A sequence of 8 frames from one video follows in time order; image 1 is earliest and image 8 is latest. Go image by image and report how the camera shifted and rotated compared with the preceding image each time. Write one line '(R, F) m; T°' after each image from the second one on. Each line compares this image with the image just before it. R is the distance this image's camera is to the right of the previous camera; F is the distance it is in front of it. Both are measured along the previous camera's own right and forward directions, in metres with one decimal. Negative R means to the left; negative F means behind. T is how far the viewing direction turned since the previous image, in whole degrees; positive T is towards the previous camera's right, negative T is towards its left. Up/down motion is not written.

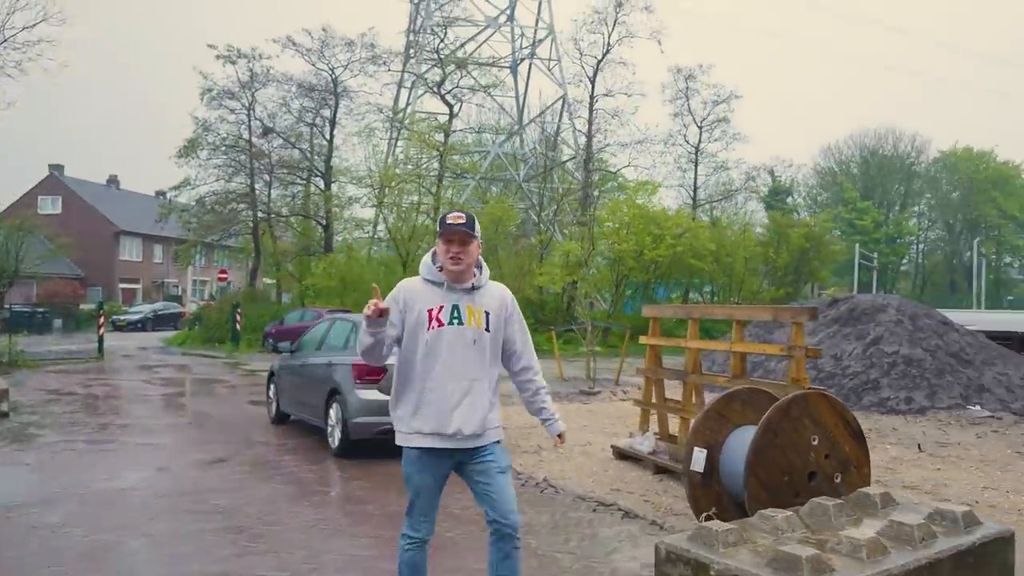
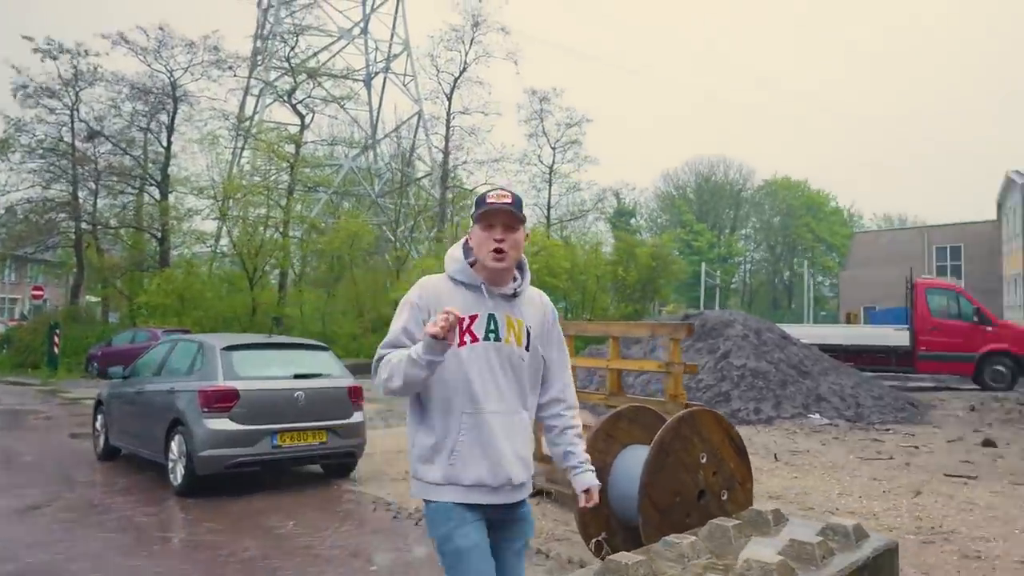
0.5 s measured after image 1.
(-0.1, +0.4) m; +11°
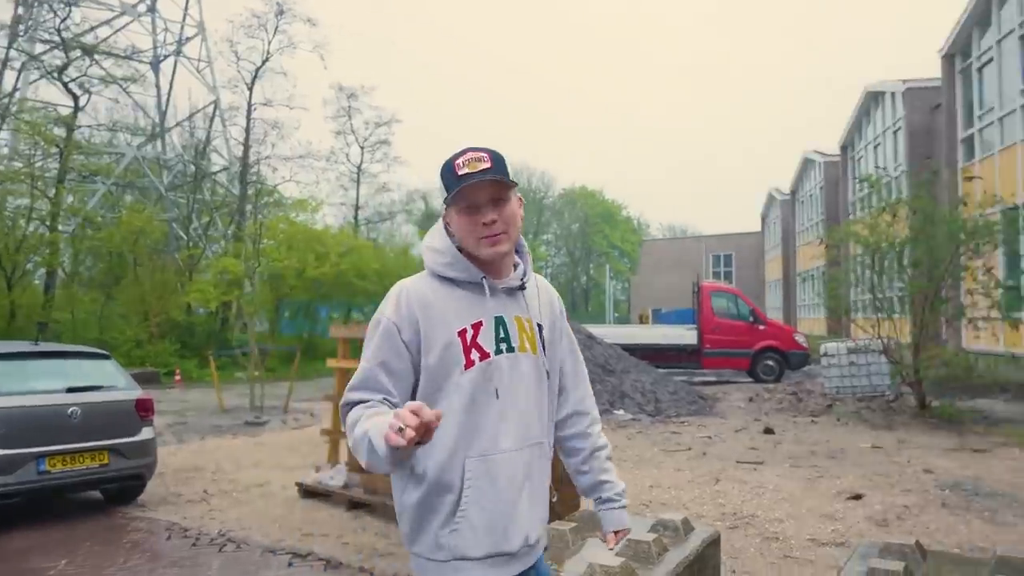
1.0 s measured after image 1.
(-0.1, +0.2) m; +15°
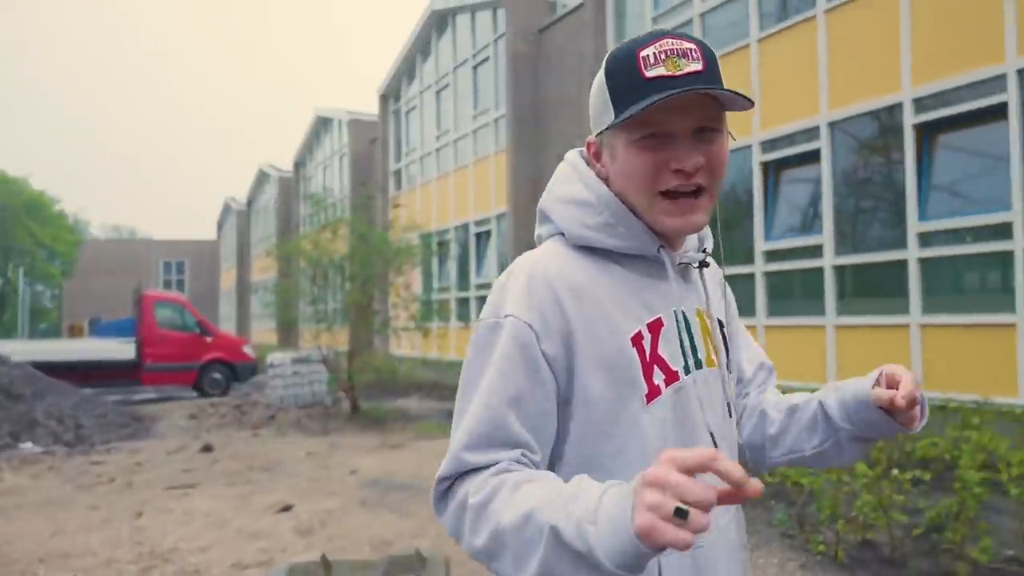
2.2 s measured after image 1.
(+0.3, +0.2) m; +40°
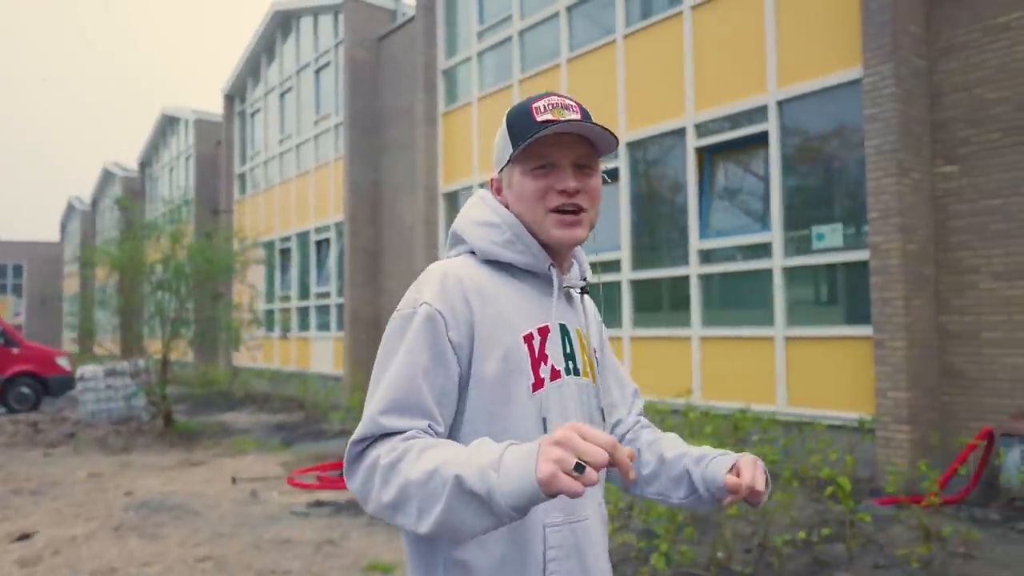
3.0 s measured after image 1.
(+1.0, -0.1) m; +9°
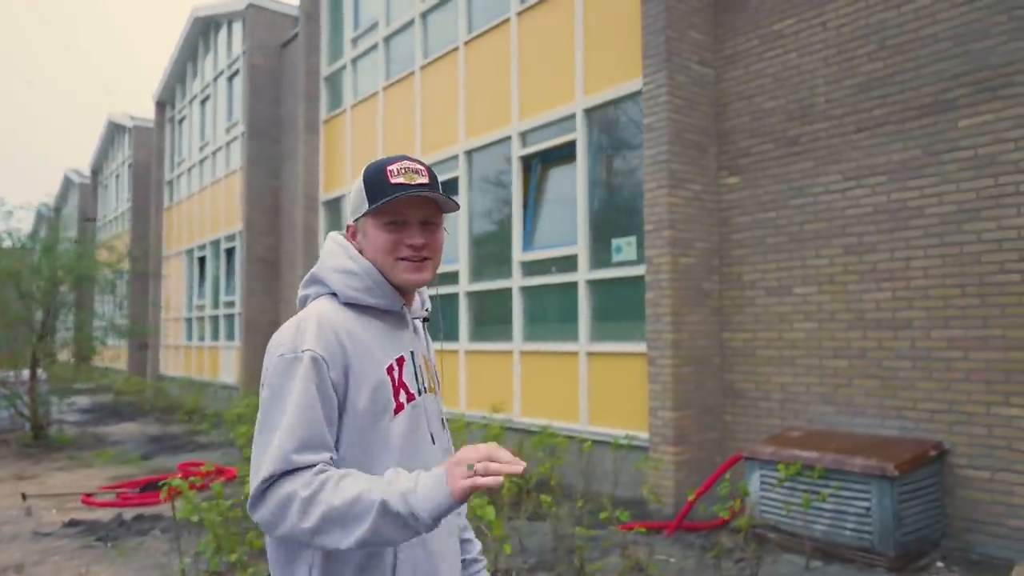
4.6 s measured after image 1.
(+2.2, +0.2) m; 0°
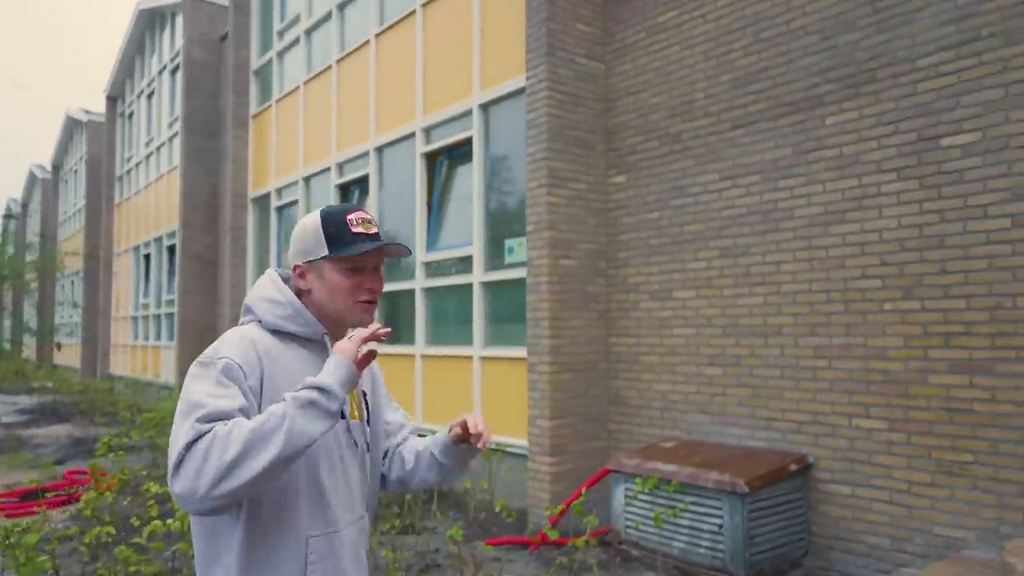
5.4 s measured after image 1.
(+1.0, +0.3) m; +1°
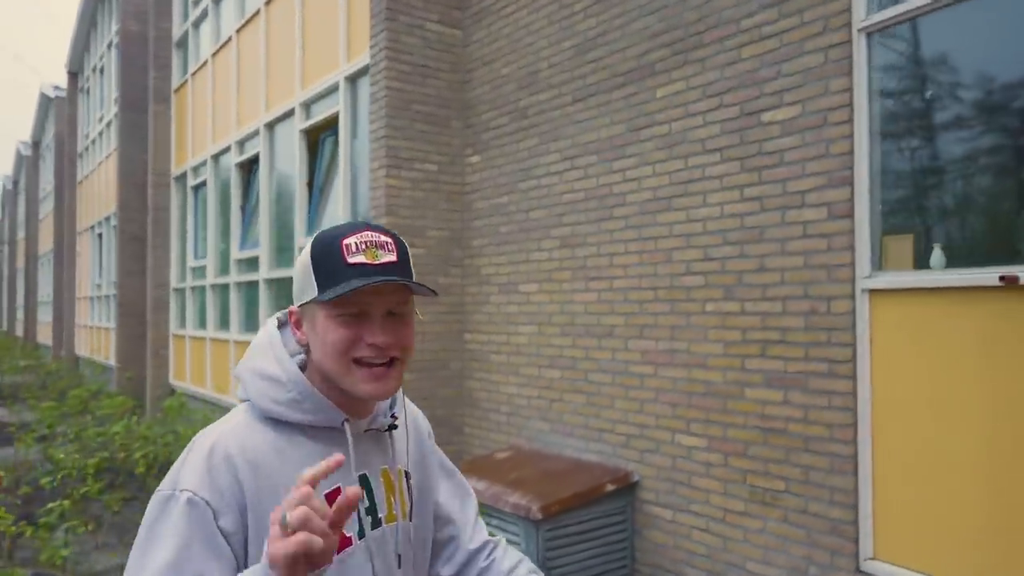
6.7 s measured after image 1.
(+1.4, +0.6) m; -1°
